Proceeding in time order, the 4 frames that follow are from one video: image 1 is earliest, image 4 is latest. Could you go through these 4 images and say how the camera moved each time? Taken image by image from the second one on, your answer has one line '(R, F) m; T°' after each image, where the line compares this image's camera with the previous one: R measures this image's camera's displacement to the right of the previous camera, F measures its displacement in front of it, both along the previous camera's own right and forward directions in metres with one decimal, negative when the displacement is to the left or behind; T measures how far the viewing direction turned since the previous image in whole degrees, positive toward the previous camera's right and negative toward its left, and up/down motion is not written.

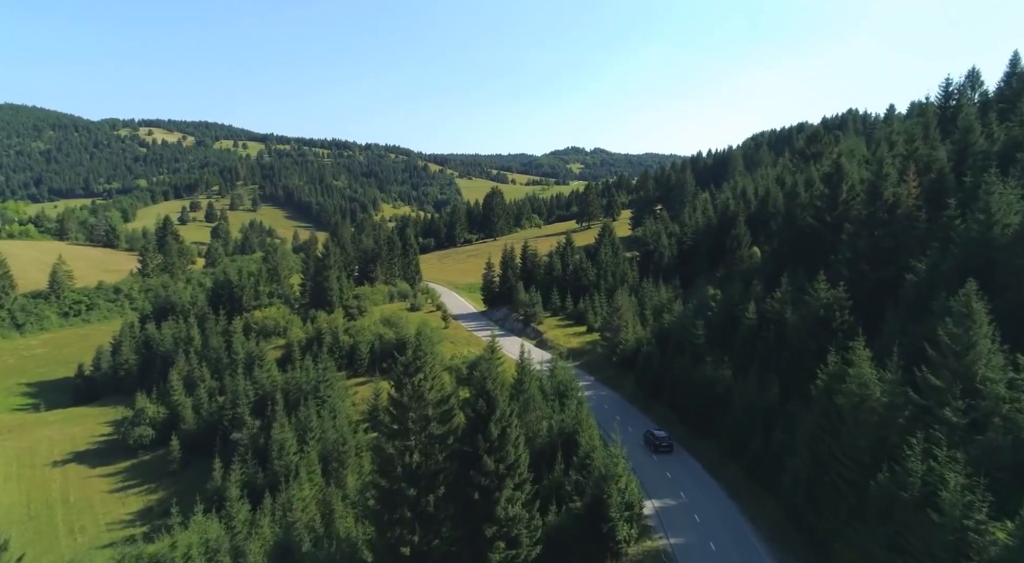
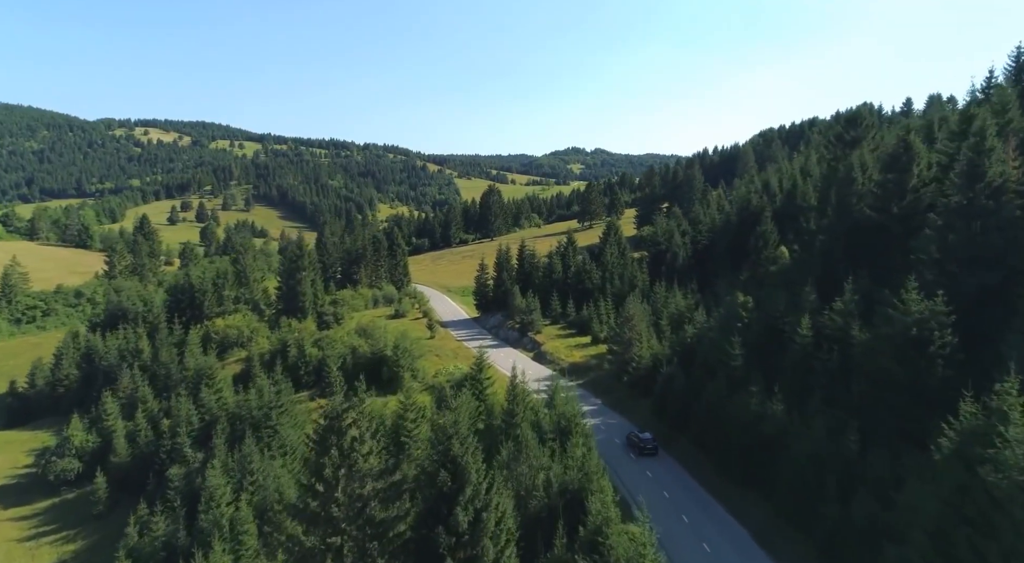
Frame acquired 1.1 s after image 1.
(+0.7, +9.2) m; 0°
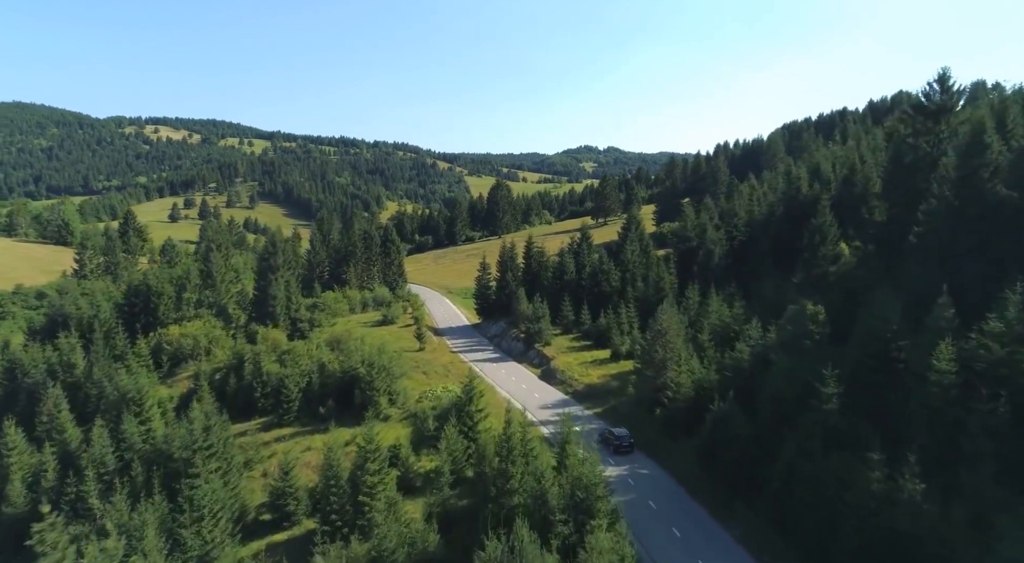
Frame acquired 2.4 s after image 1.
(+0.7, +11.0) m; -1°
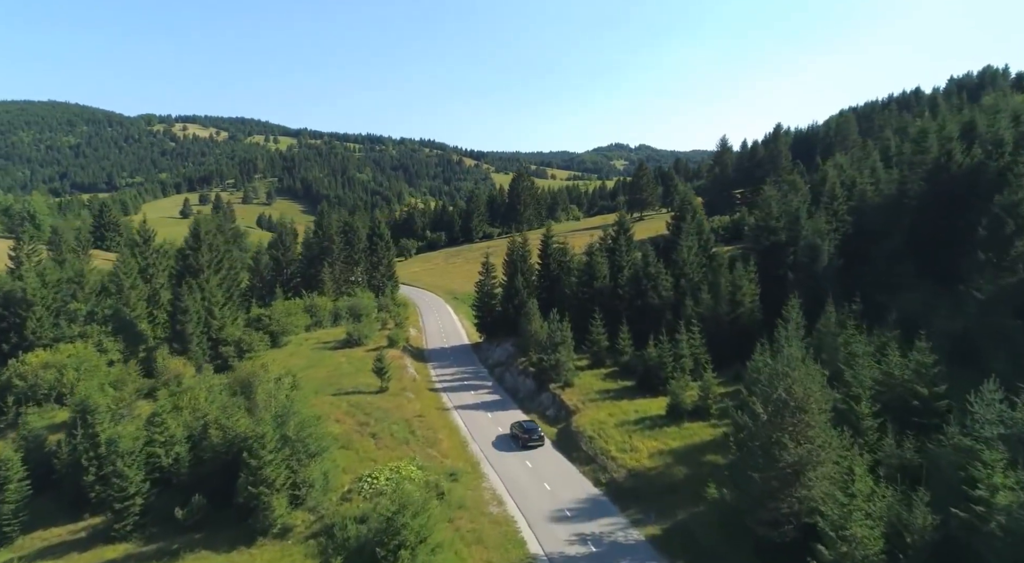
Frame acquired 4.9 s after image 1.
(+1.6, +19.7) m; -3°
